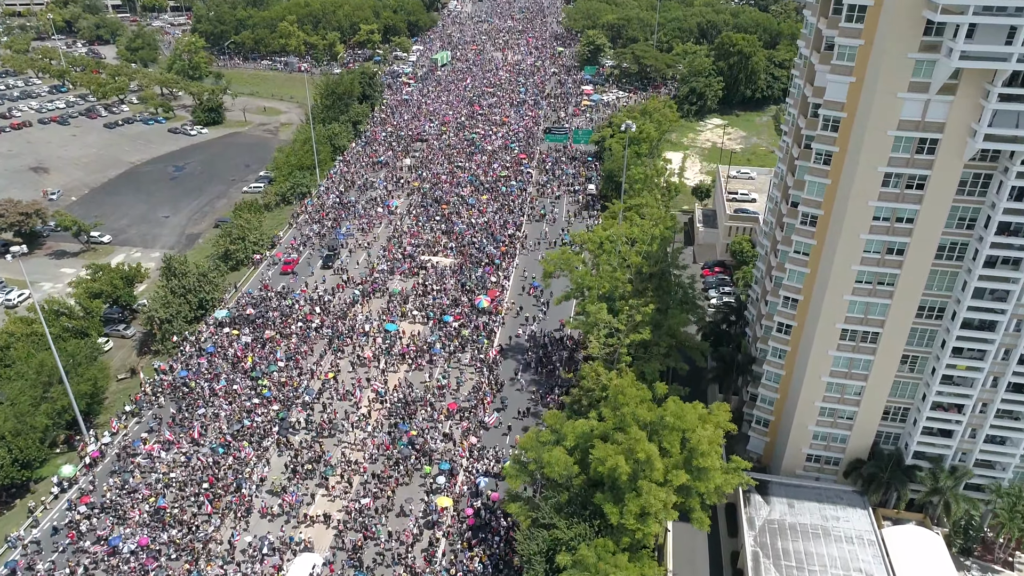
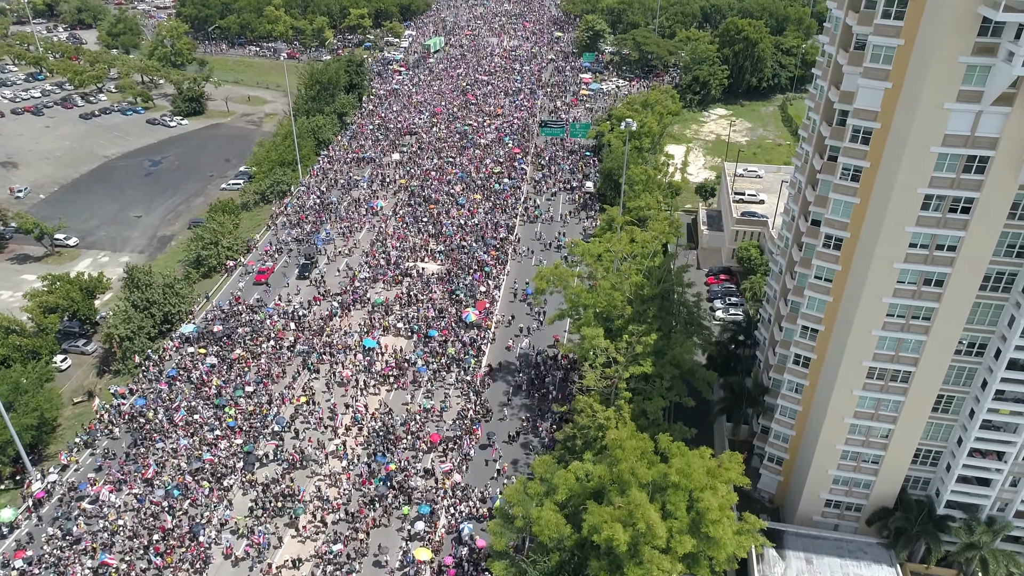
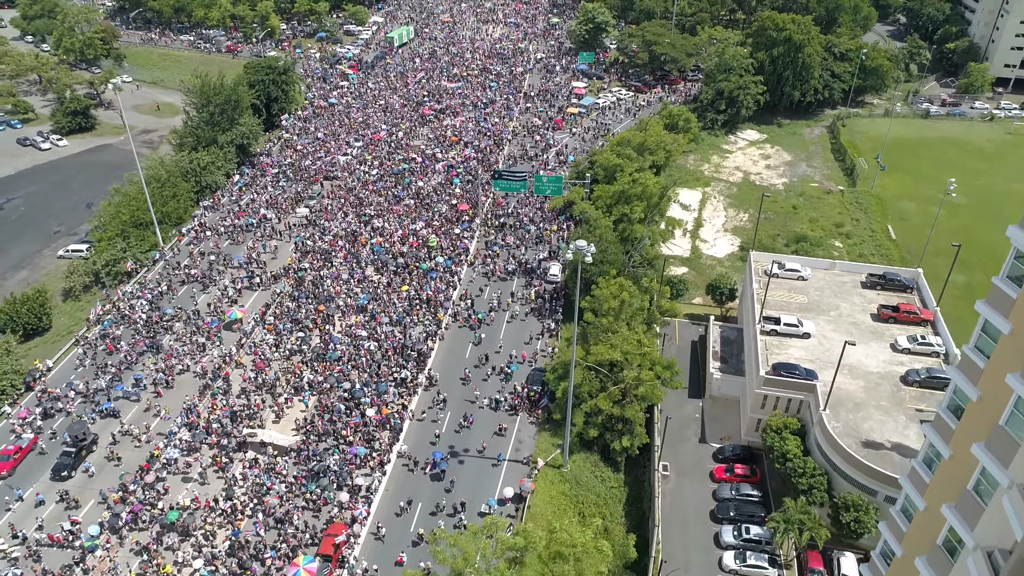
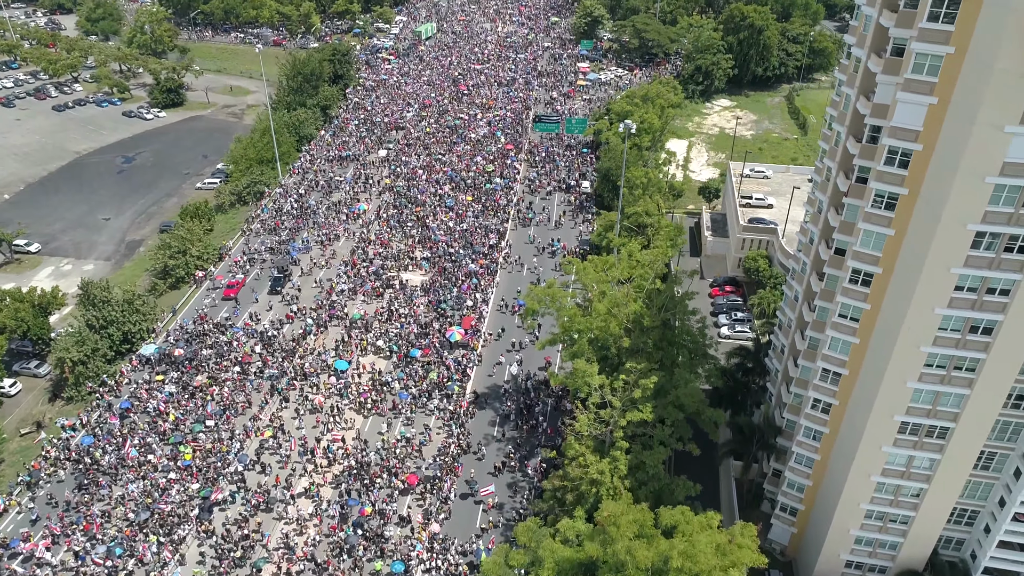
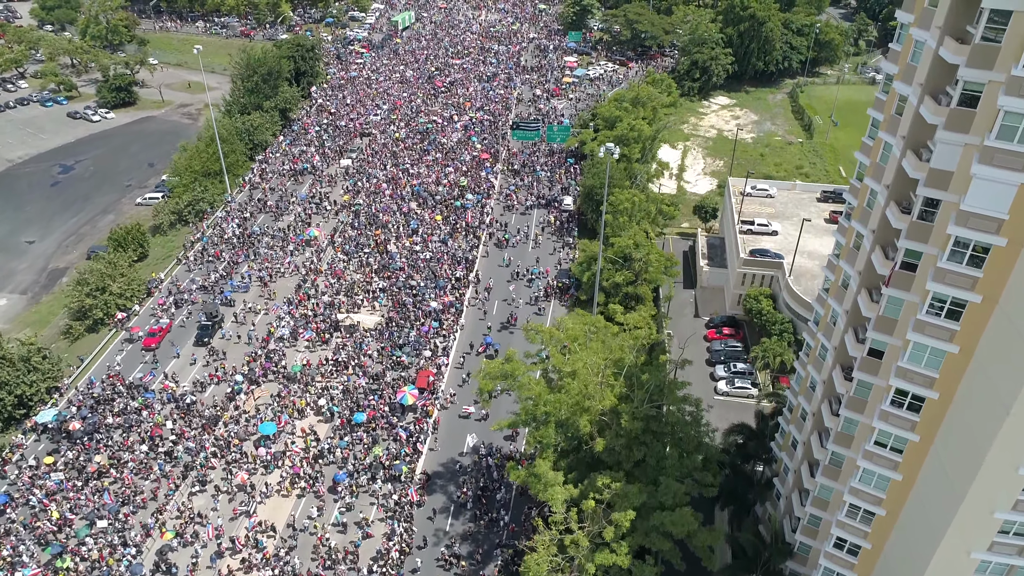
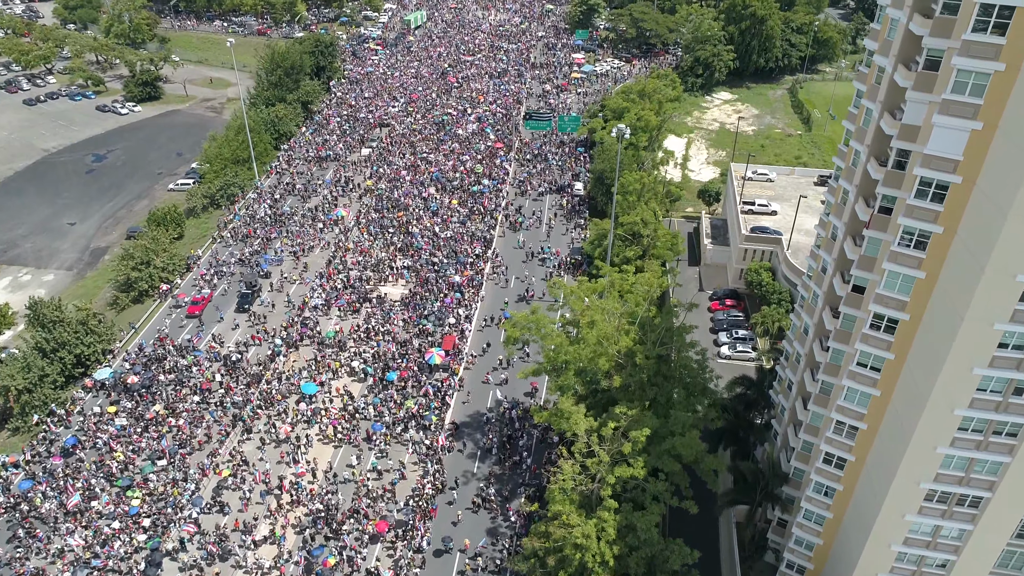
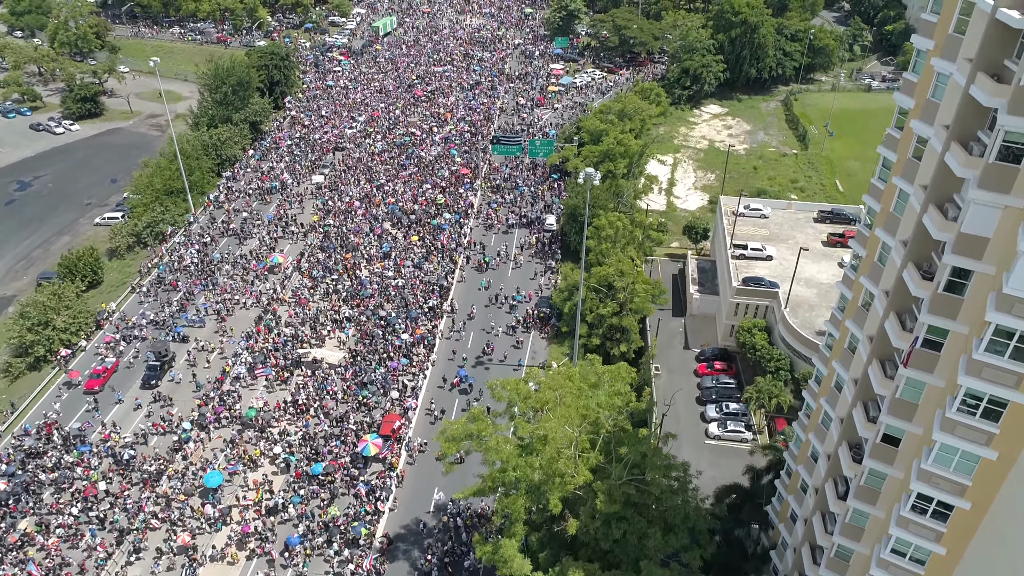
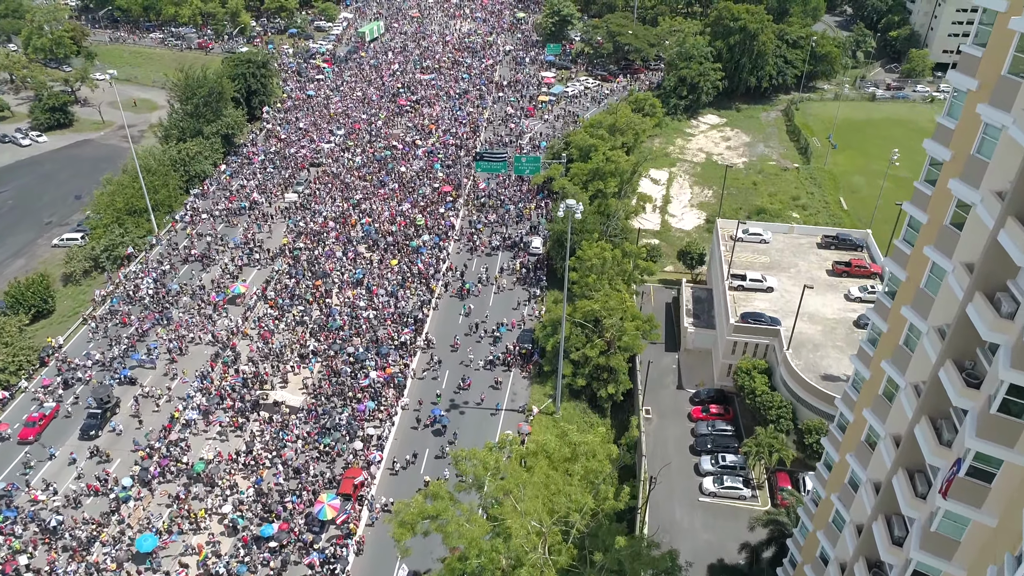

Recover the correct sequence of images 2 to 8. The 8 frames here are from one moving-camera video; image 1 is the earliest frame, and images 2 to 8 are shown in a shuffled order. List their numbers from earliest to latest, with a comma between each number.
2, 4, 6, 5, 7, 8, 3
